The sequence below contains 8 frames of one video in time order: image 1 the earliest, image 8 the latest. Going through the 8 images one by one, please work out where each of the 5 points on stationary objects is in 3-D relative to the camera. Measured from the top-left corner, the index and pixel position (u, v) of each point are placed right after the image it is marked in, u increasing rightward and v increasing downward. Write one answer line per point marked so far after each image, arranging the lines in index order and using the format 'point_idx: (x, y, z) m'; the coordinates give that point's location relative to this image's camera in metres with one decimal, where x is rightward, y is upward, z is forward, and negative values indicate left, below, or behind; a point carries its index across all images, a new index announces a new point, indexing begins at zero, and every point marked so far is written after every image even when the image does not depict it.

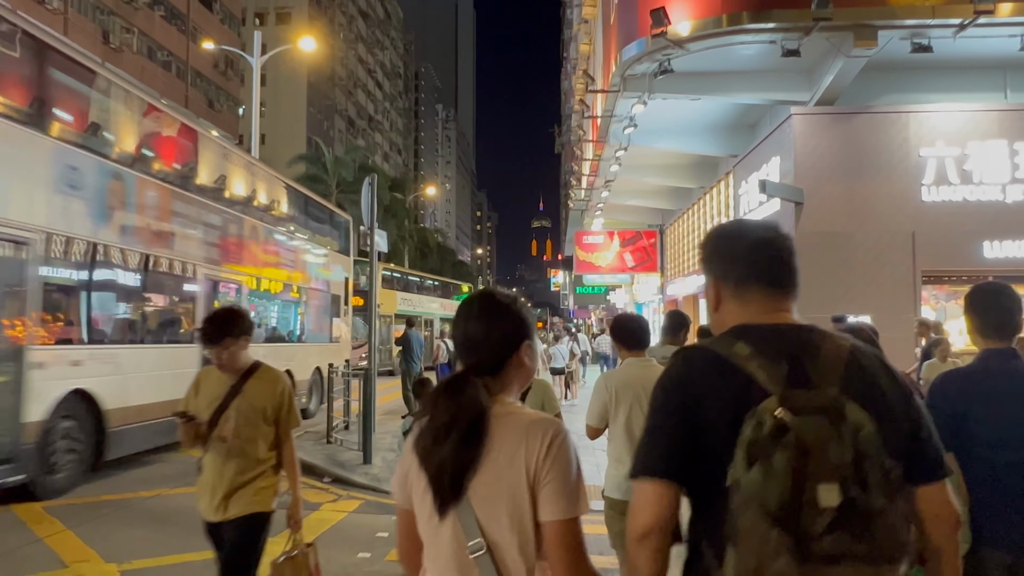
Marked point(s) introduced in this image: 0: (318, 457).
0: (-2.4, -2.1, +9.8) m
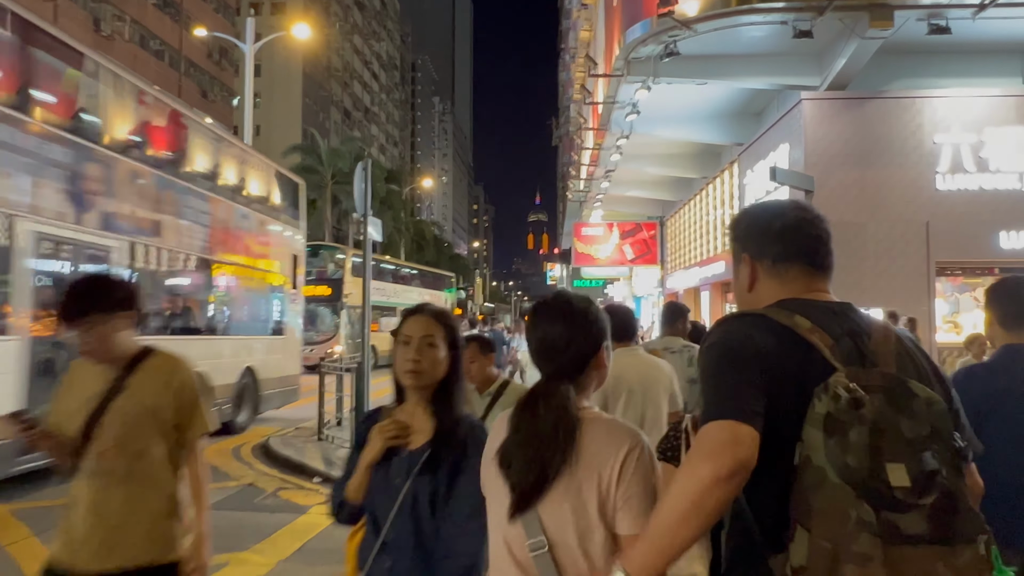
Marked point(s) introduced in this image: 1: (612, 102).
0: (-2.4, -2.0, +9.4) m
1: (+1.9, +3.6, +15.4) m
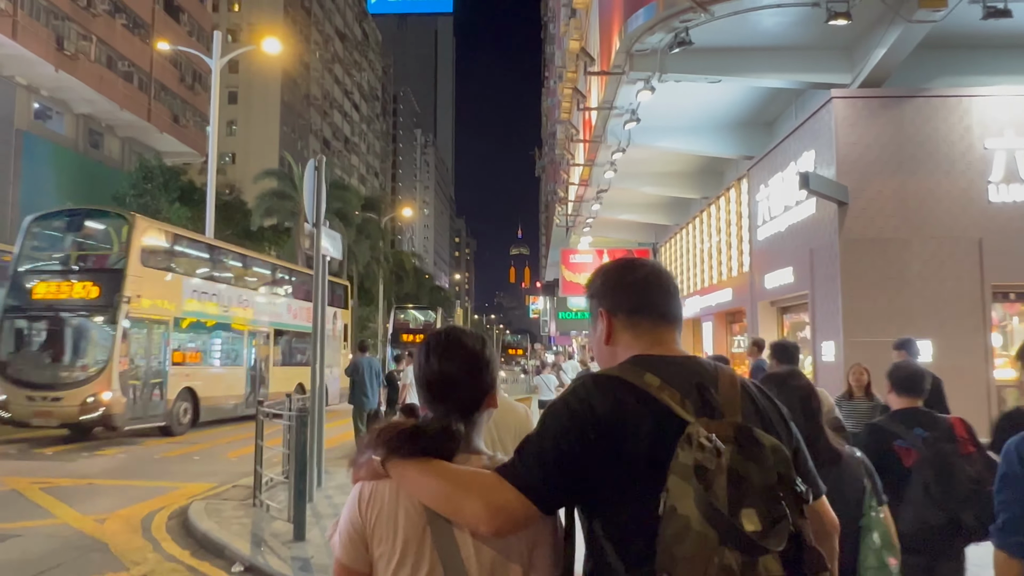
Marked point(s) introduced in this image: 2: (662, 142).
0: (-2.6, -2.2, +7.3) m
1: (+1.7, +3.1, +13.6) m
2: (+2.9, +2.8, +15.1) m
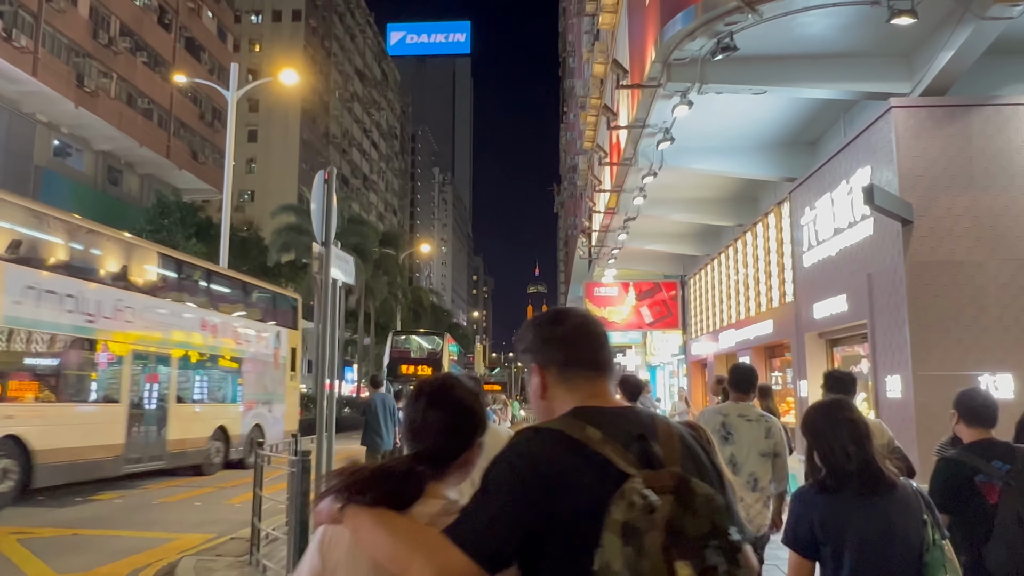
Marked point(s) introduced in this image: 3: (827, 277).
0: (-2.3, -2.4, +6.2) m
1: (+2.1, +2.6, +12.8) m
2: (+3.4, +2.3, +14.2) m
3: (+4.9, +0.2, +12.3) m
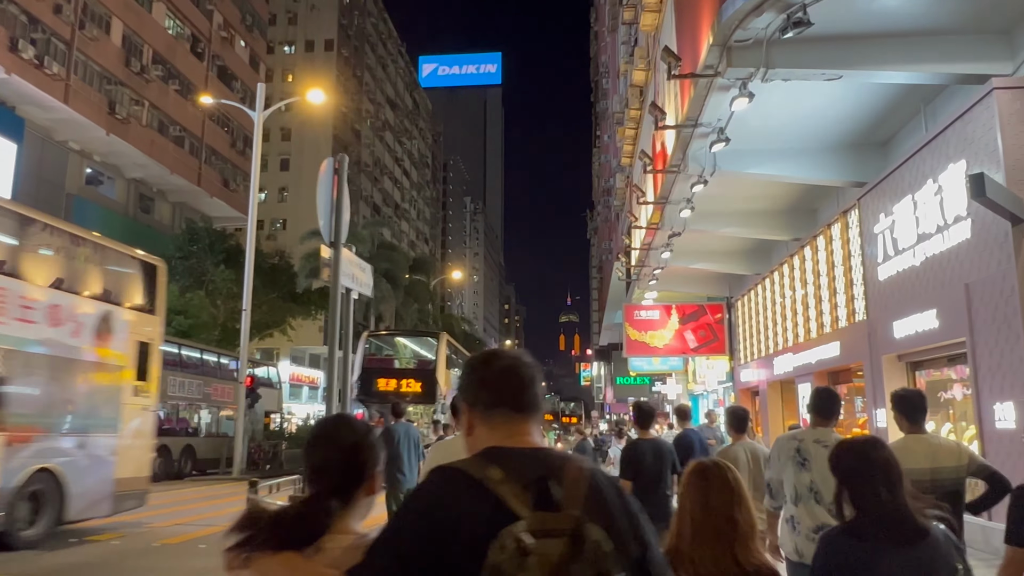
0: (-2.0, -2.4, +5.0) m
1: (+2.6, +2.4, +11.5) m
2: (+4.0, +2.0, +12.8) m
3: (+5.5, 0.0, +10.9) m
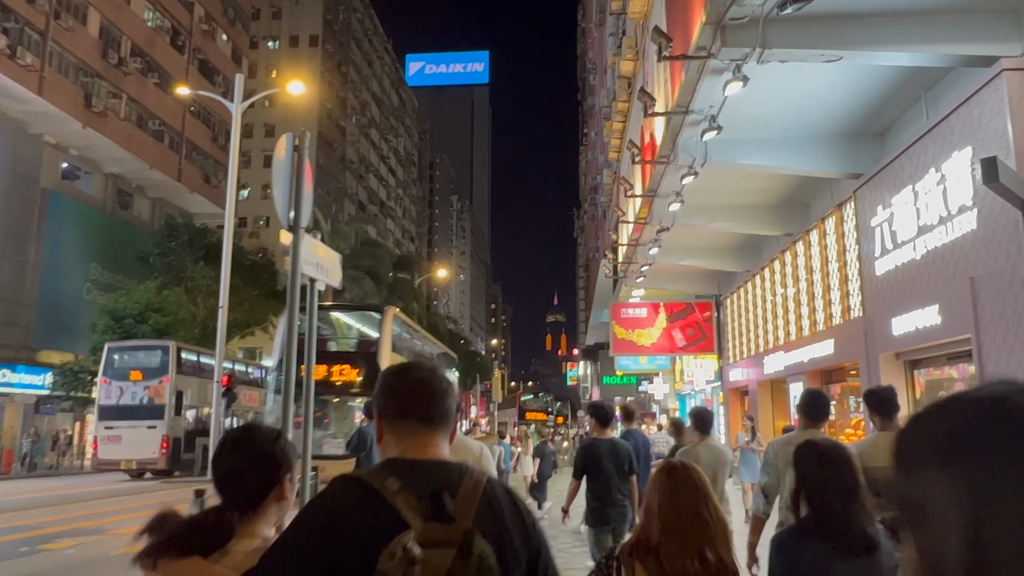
0: (-2.1, -2.4, +4.4) m
1: (+2.4, +2.5, +11.0) m
2: (+3.7, +2.0, +12.3) m
3: (+5.2, 0.0, +10.4) m
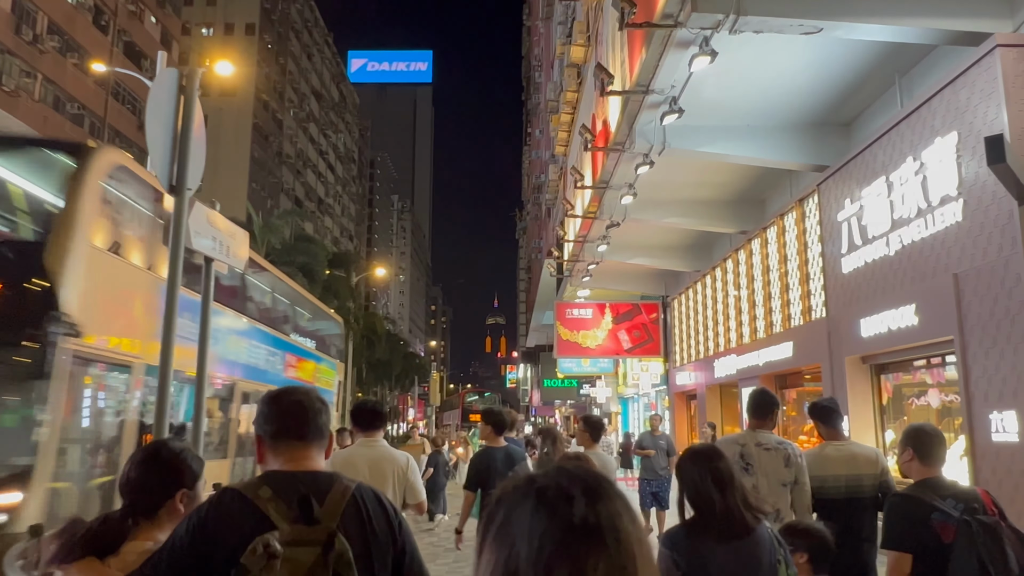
0: (-2.4, -2.2, +3.1) m
1: (+1.7, +2.5, +10.0) m
2: (+2.9, +2.1, +11.5) m
3: (+4.5, 0.0, +9.7) m
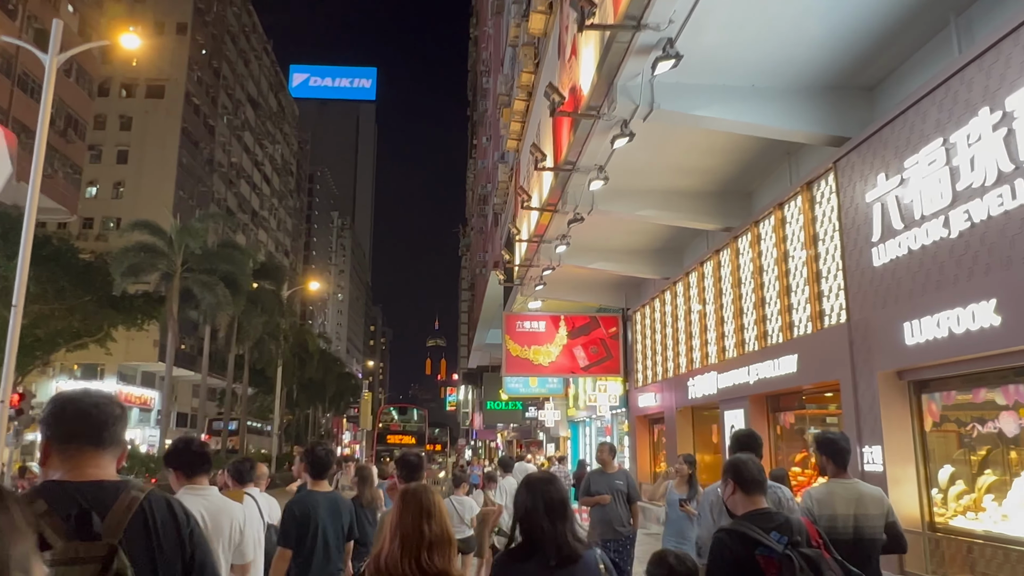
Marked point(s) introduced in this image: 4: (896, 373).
0: (-2.4, -1.8, +0.4) m
1: (+1.2, +2.6, +7.8) m
2: (+2.3, +2.1, +9.3) m
3: (+4.0, +0.1, +7.5) m
4: (+4.1, -0.9, +8.4) m
